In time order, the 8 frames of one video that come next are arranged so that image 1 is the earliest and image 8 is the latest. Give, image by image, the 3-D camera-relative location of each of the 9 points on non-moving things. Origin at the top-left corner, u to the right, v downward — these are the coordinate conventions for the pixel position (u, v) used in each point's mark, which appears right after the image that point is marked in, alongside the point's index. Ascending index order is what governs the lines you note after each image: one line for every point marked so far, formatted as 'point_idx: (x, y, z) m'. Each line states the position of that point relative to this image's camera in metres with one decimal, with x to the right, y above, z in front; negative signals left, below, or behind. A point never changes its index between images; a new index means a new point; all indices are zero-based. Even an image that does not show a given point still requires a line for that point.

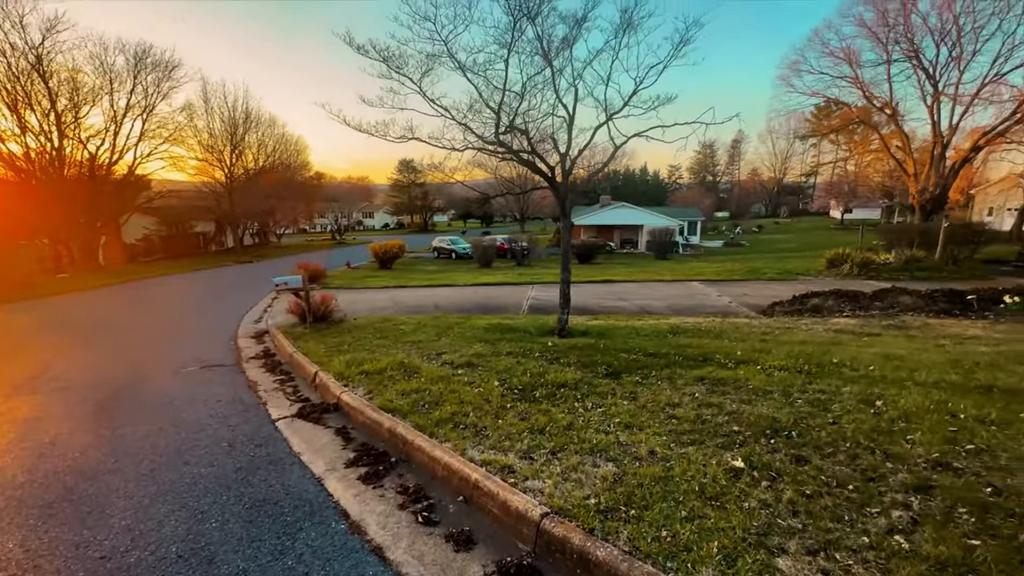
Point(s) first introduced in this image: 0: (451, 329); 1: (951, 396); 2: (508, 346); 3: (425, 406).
0: (-1.1, -0.8, +8.8) m
1: (+3.5, -0.9, +3.7) m
2: (-0.1, -0.8, +6.8) m
3: (-0.8, -1.1, +4.3) m
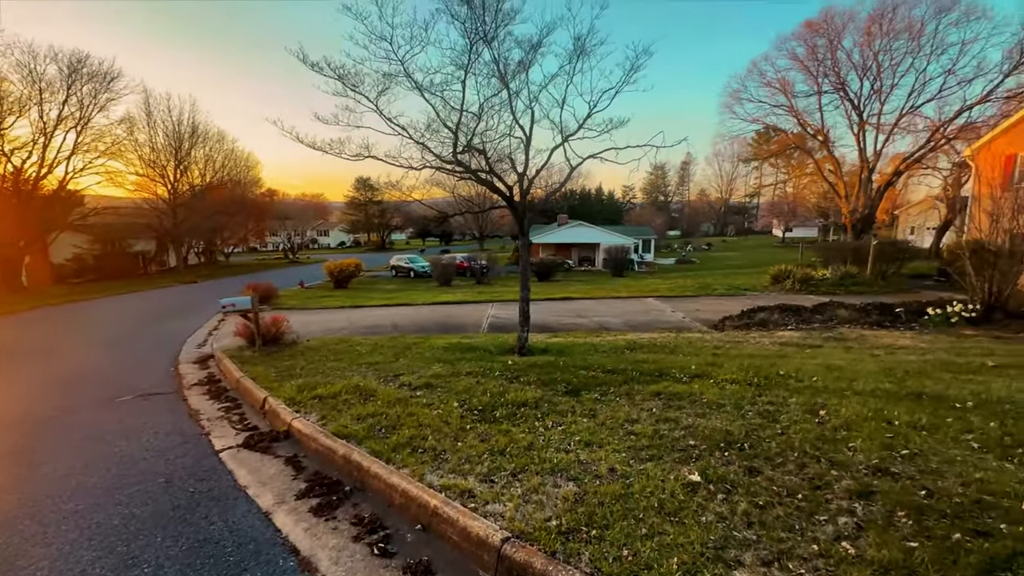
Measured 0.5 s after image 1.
0: (-1.9, -1.1, +8.6) m
1: (+3.1, -1.0, +3.9) m
2: (-0.6, -1.1, +6.7) m
3: (-1.2, -1.3, +4.2) m
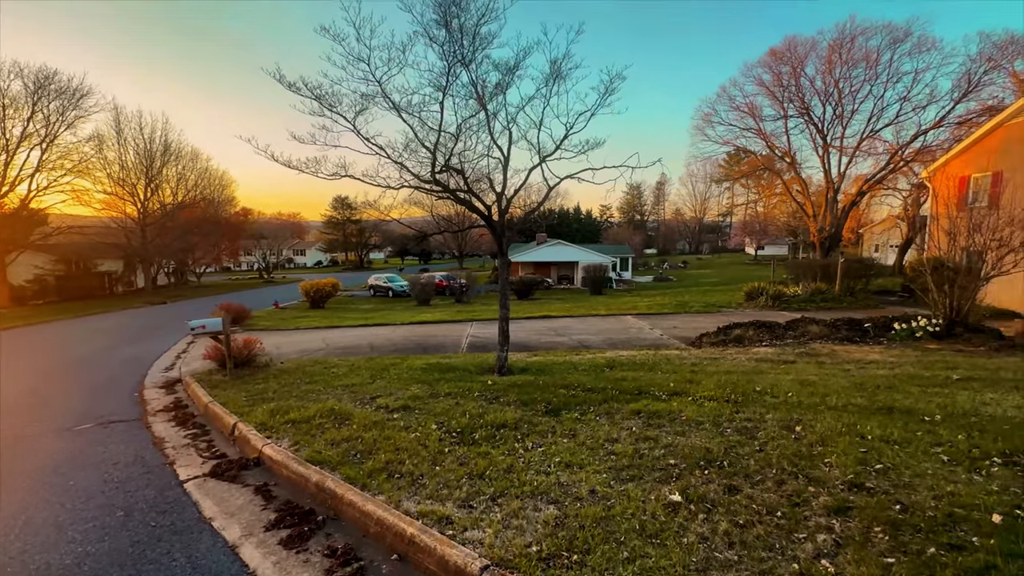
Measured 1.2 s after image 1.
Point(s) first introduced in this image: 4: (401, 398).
0: (-2.3, -1.5, +8.5) m
1: (+3.0, -1.1, +4.0) m
2: (-0.9, -1.4, +6.6) m
3: (-1.3, -1.5, +4.1) m
4: (-1.4, -1.4, +5.9) m
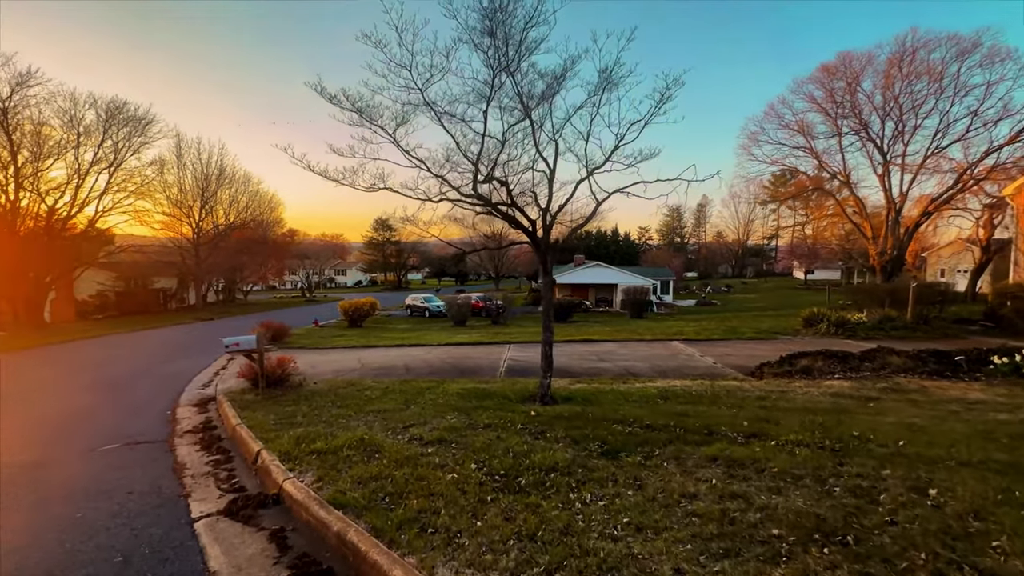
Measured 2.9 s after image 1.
0: (-1.5, -1.8, +8.0) m
1: (+3.4, -1.3, +3.1) m
2: (-0.3, -1.7, +6.0) m
3: (-0.9, -1.6, +3.5) m
4: (-0.9, -1.6, +5.4) m
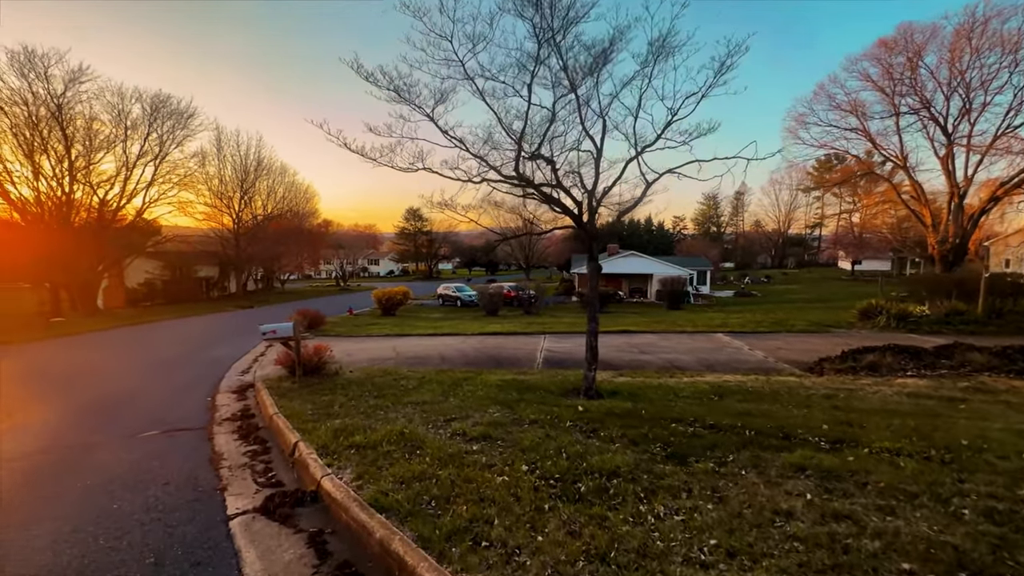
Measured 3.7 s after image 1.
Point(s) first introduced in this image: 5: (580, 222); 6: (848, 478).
0: (-0.8, -1.6, +7.7) m
1: (+3.7, -1.2, +2.5) m
2: (+0.2, -1.5, +5.7) m
3: (-0.5, -1.5, +3.2) m
4: (-0.3, -1.5, +5.0) m
5: (+1.0, +1.0, +7.0) m
6: (+2.3, -1.3, +3.2) m
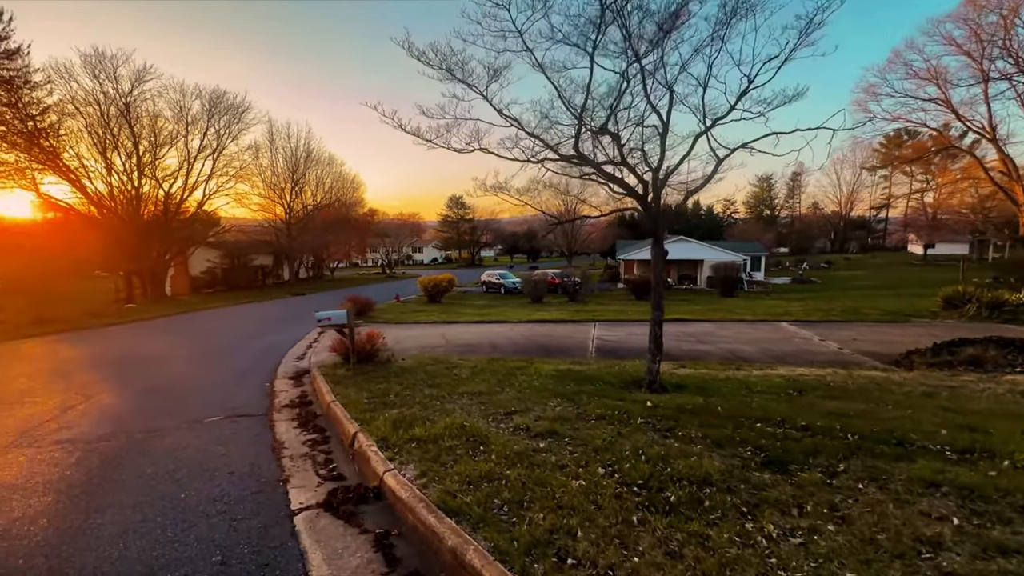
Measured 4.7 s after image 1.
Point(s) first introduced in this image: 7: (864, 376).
0: (0.0, -1.4, +7.4) m
1: (+4.1, -1.1, +1.9) m
2: (+0.9, -1.3, +5.3) m
3: (0.0, -1.4, +2.9) m
4: (+0.3, -1.3, +4.7) m
5: (+1.8, +1.2, +6.5) m
6: (+2.8, -1.2, +2.7) m
7: (+5.7, -1.4, +7.6) m
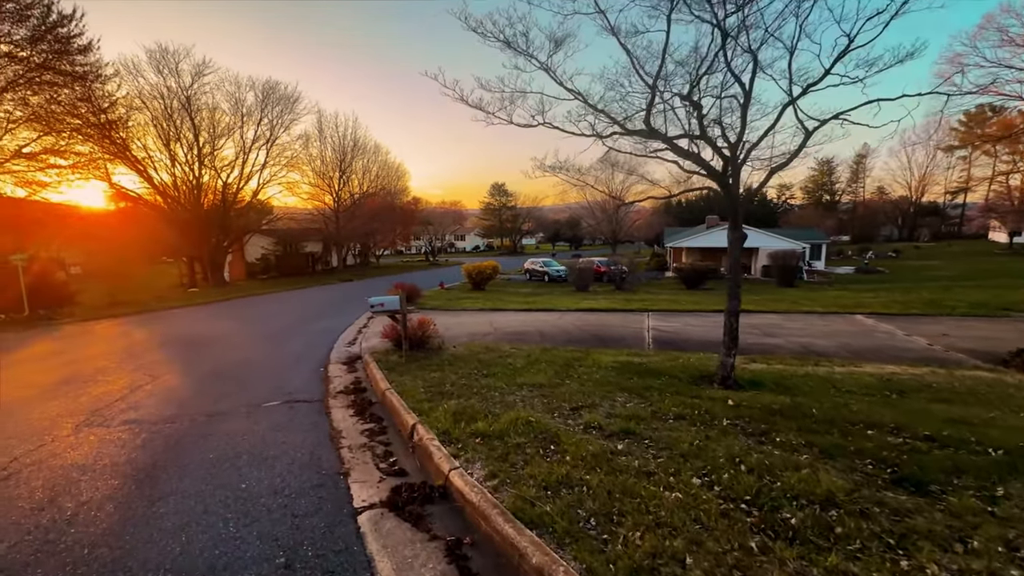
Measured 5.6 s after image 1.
0: (+0.9, -1.2, +7.0) m
1: (+4.5, -1.1, +1.2) m
2: (+1.6, -1.2, +4.9) m
3: (+0.4, -1.3, +2.6) m
4: (+1.0, -1.2, +4.3) m
5: (+2.6, +1.3, +5.9) m
6: (+3.2, -1.2, +2.1) m
7: (+6.6, -1.3, +6.7) m
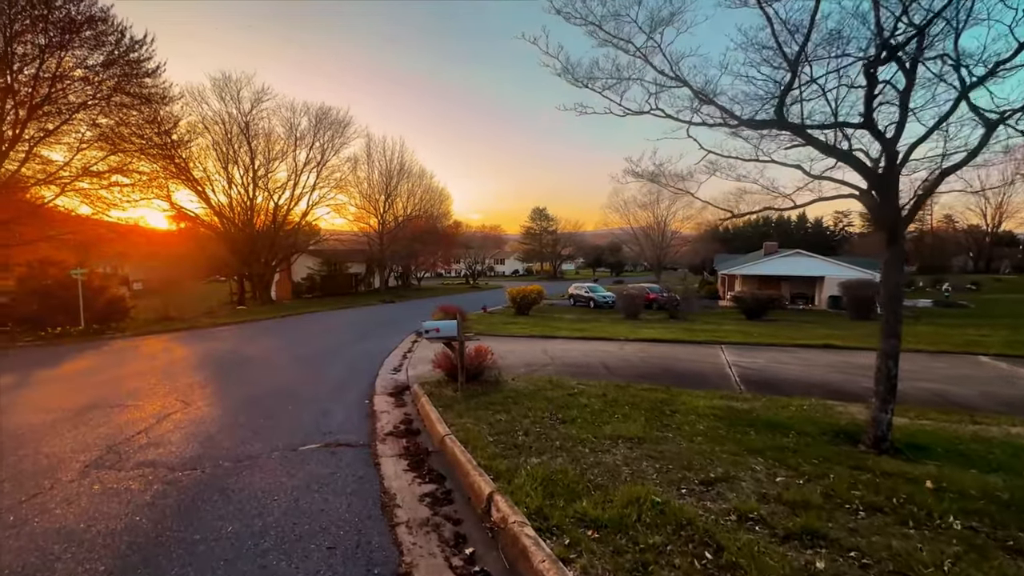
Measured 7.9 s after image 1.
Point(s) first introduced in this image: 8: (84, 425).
0: (+1.9, -1.6, +5.8) m
1: (+5.1, -1.2, -0.3) m
2: (+2.4, -1.4, +3.6) m
3: (+1.1, -1.4, +1.3) m
4: (+1.7, -1.4, +3.1) m
5: (+3.6, +1.0, +4.6) m
6: (+3.8, -1.3, +0.7) m
7: (+7.5, -1.7, +5.0) m
8: (-5.2, -1.7, +5.7) m
